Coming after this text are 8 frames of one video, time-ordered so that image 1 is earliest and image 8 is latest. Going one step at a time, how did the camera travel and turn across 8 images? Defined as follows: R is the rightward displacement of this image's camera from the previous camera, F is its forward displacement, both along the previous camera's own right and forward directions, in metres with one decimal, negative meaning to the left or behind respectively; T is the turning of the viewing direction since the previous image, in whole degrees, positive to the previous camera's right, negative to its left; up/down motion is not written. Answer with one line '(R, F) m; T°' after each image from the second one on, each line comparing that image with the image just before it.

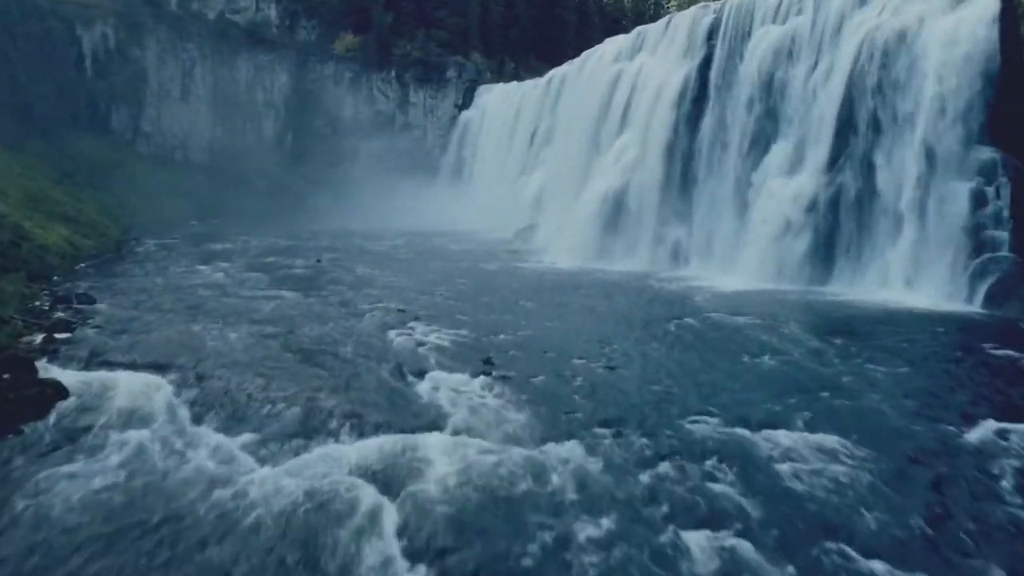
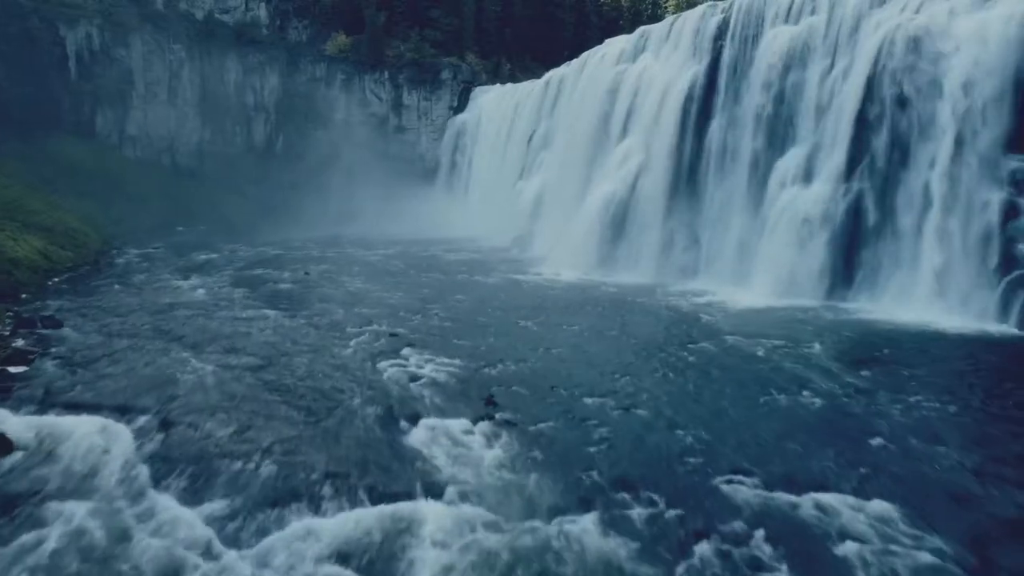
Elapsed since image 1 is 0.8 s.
(-0.1, +0.9) m; 0°
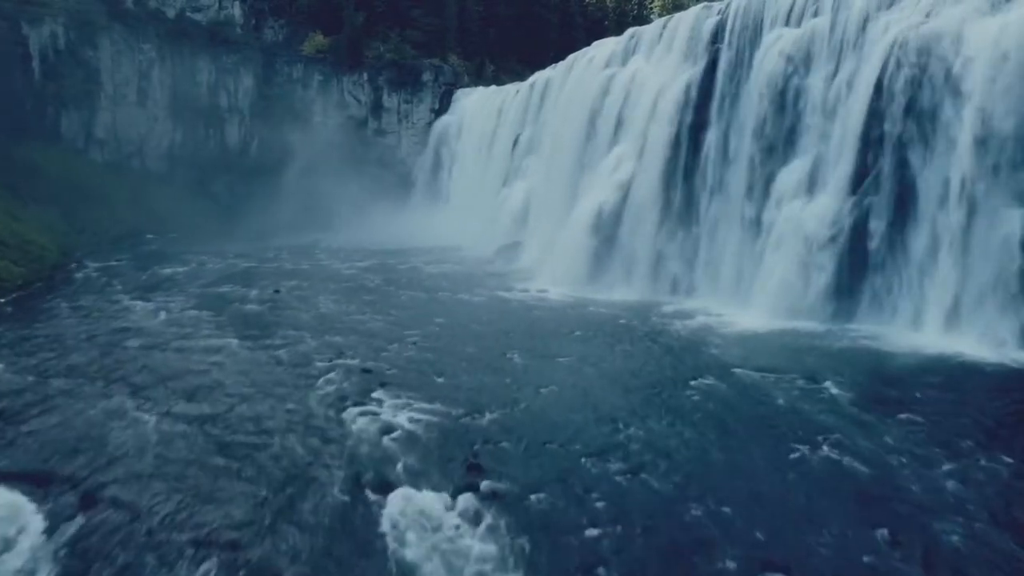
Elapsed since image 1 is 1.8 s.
(0.0, +1.1) m; +1°
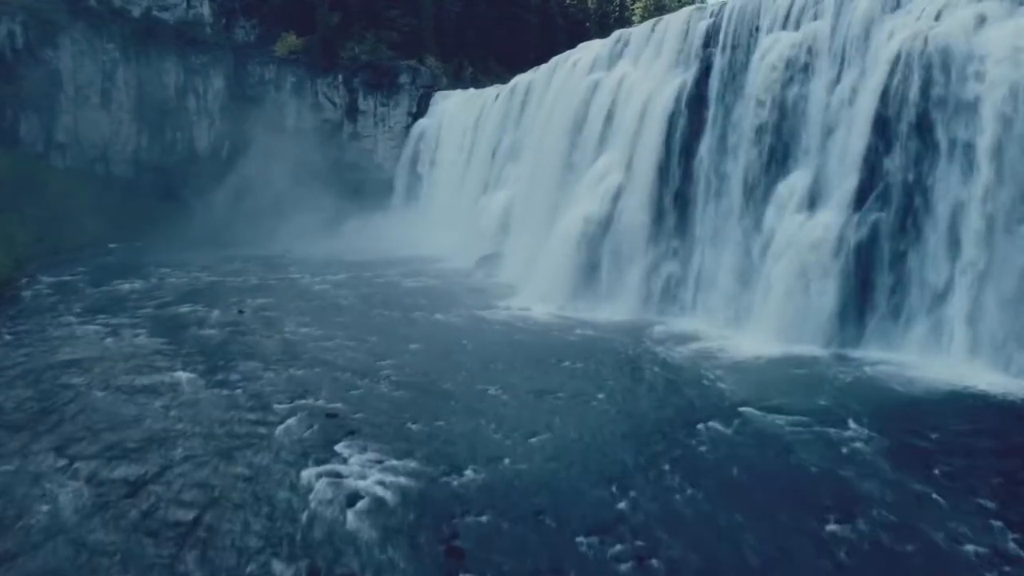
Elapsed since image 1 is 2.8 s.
(0.0, +1.1) m; +1°
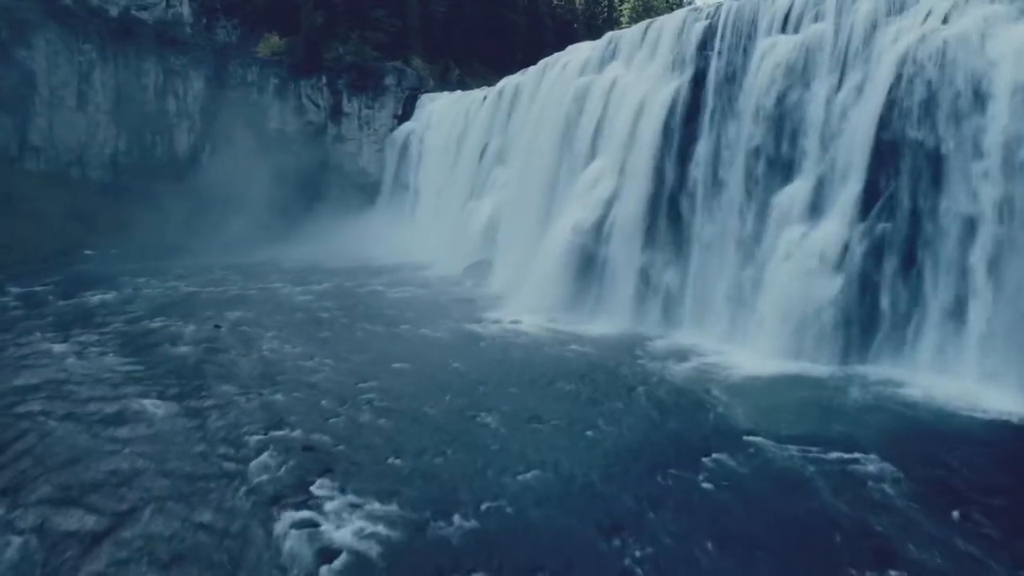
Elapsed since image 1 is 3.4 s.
(0.0, +0.7) m; +1°
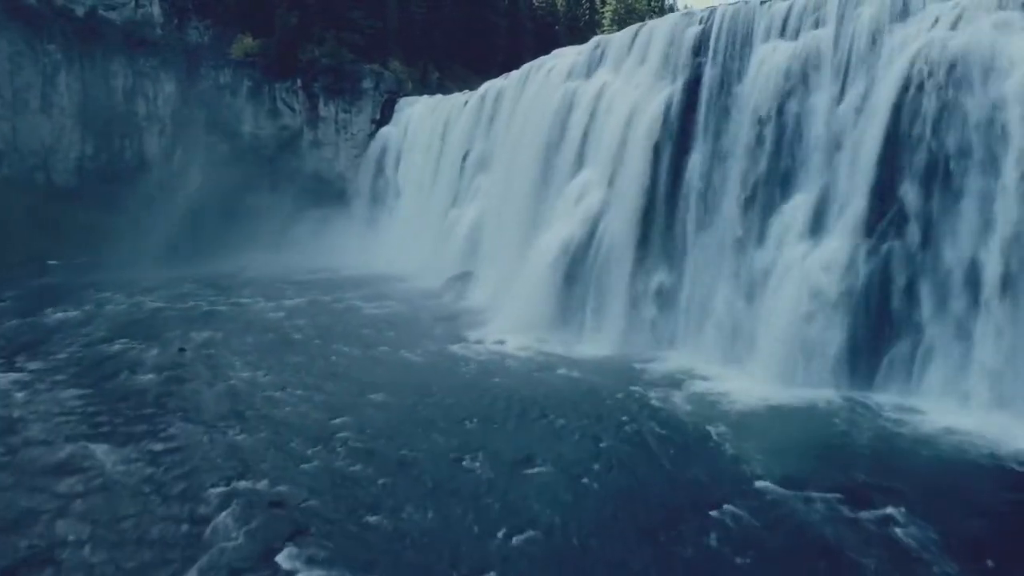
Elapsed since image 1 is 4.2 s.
(-0.1, +0.8) m; +1°
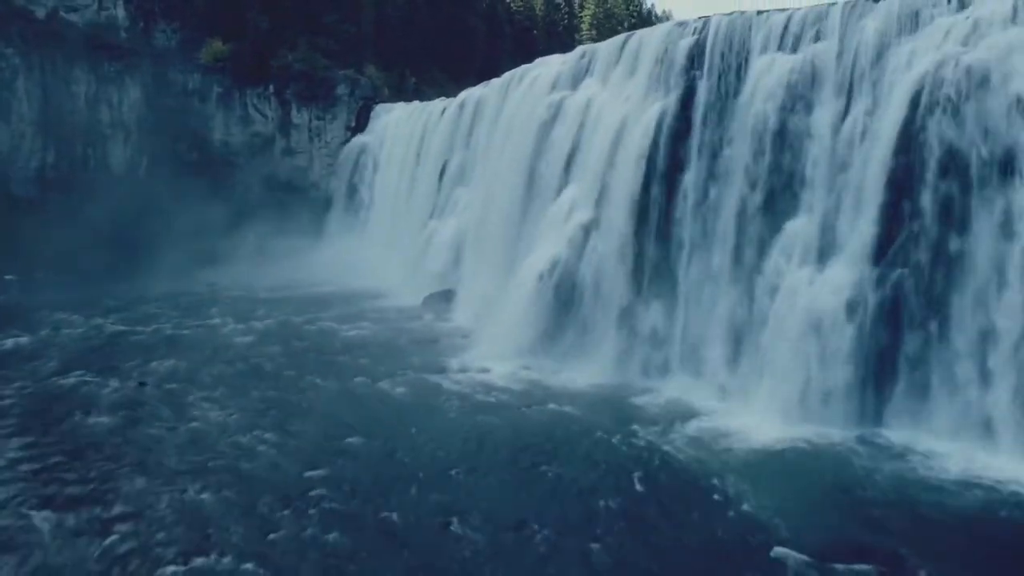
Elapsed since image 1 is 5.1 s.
(-0.2, +0.9) m; +2°
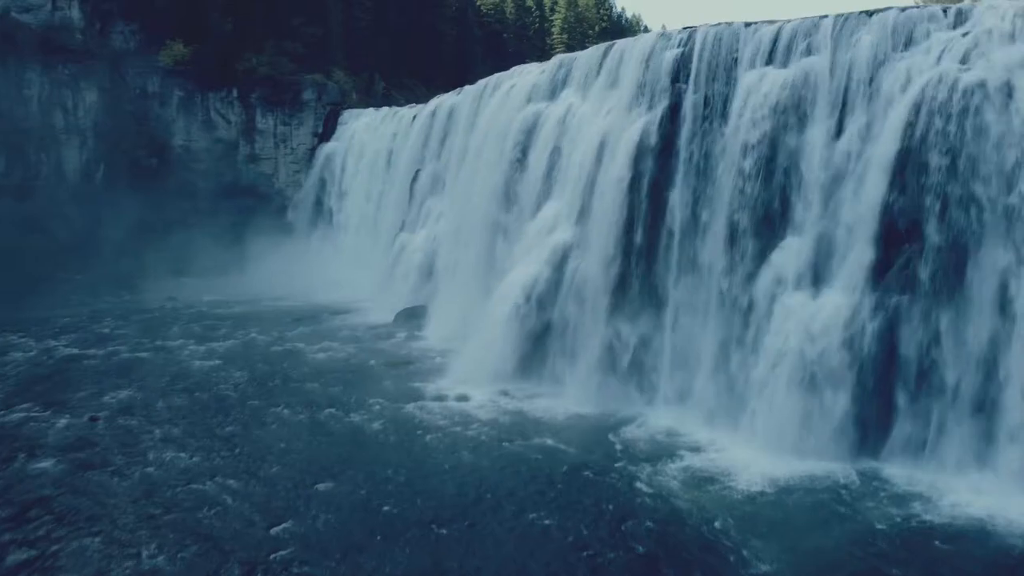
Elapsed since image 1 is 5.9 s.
(-0.2, +0.7) m; +2°
